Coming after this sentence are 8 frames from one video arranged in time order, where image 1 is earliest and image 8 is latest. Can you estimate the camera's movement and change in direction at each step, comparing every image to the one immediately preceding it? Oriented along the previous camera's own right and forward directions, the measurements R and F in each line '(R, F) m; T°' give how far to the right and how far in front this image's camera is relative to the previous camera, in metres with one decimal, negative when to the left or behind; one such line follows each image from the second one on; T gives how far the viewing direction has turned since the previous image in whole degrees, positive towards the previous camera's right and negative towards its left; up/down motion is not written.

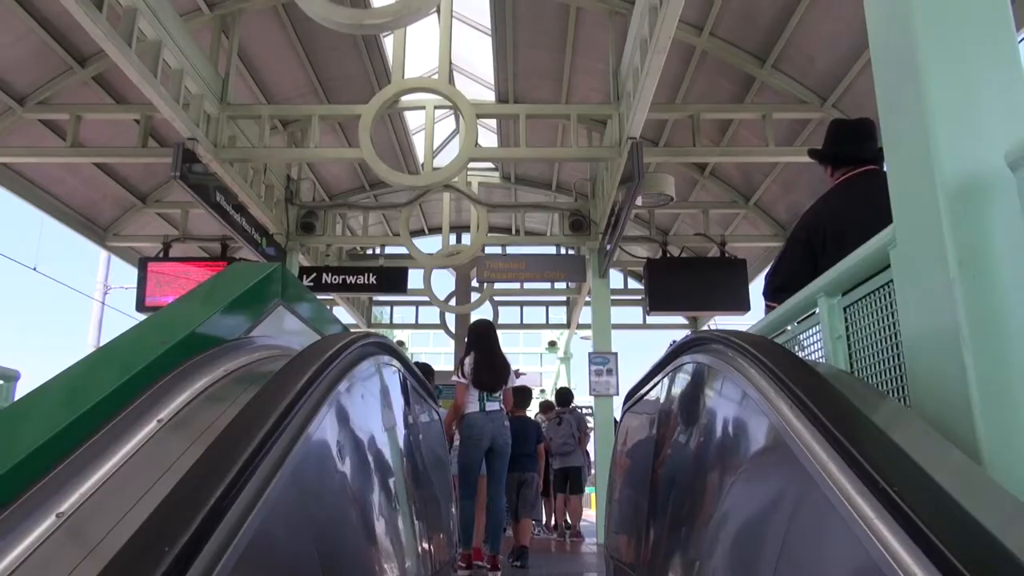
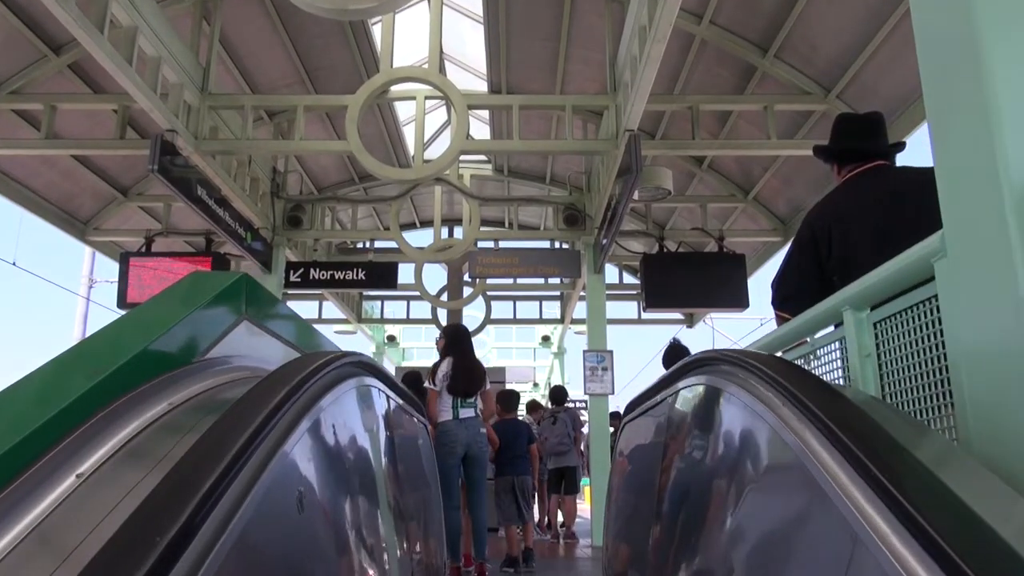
(0.0, +0.2) m; +1°
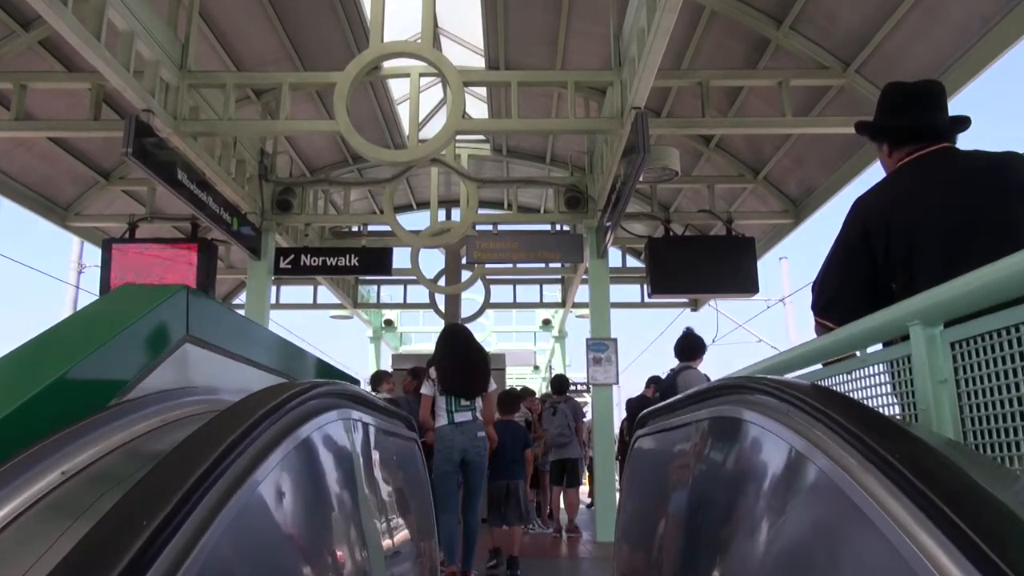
(0.0, +0.4) m; 0°
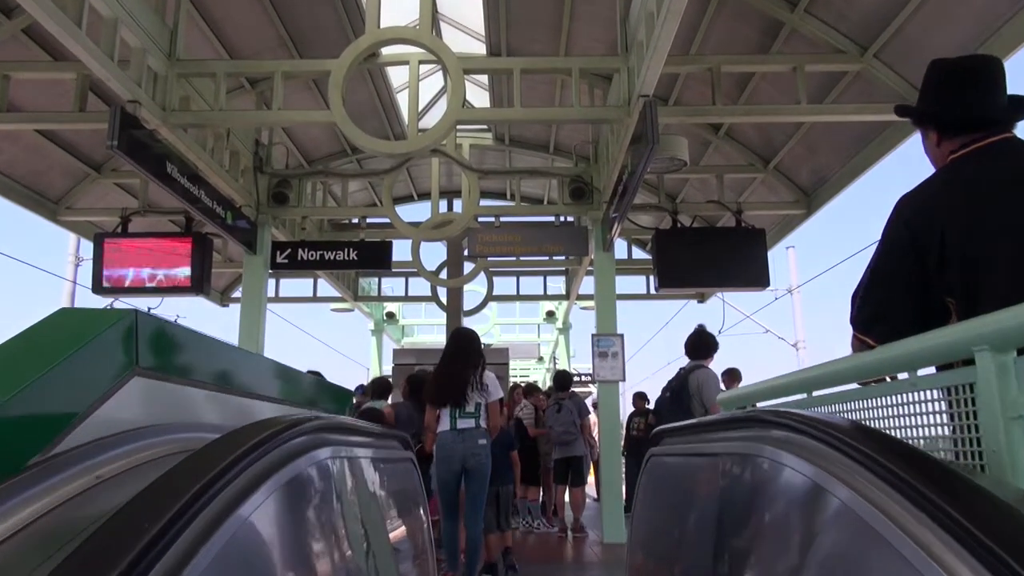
(0.0, +0.3) m; 0°
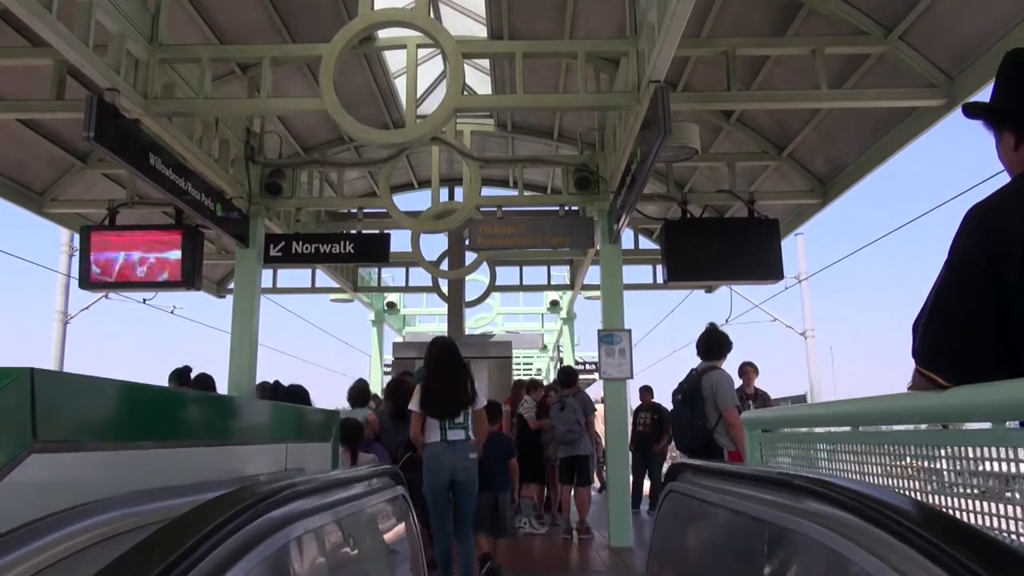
(0.0, +0.3) m; 0°
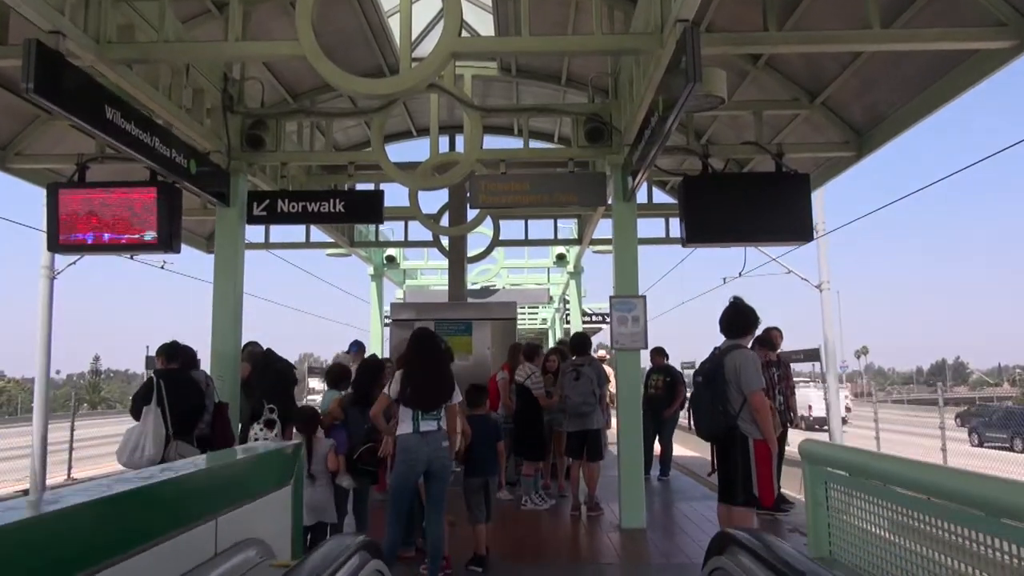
(0.0, +0.7) m; 0°
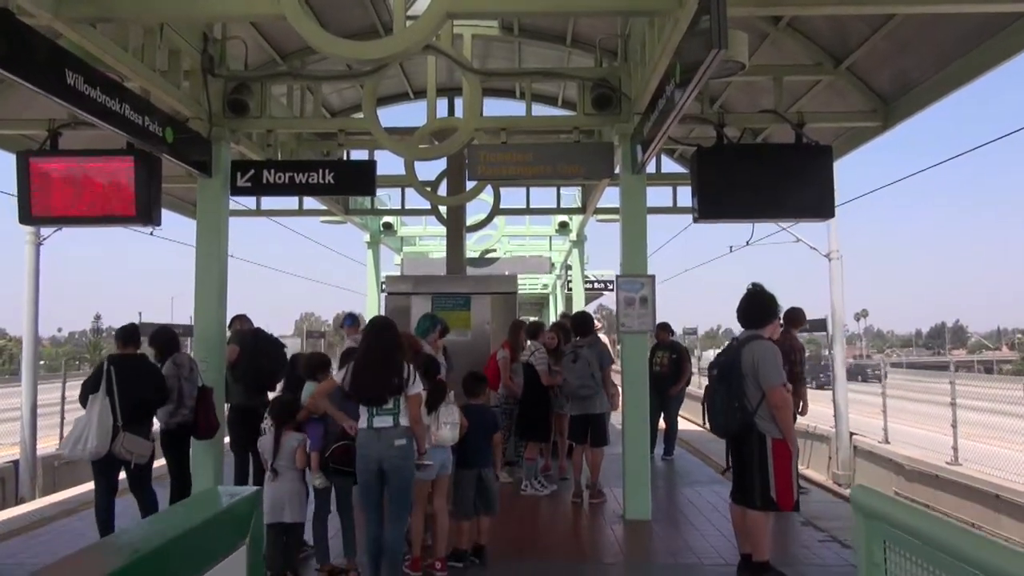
(0.0, +0.4) m; 0°
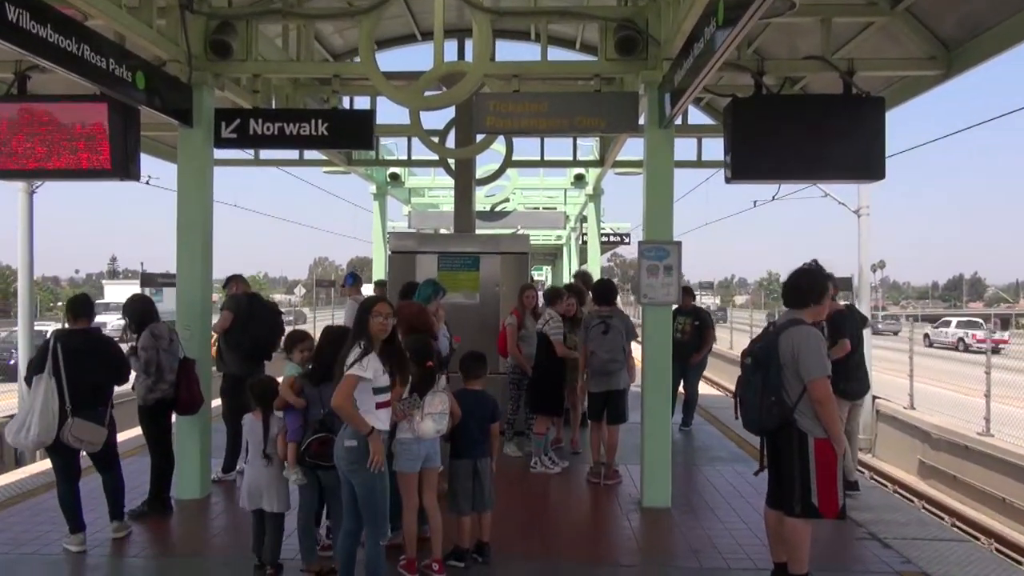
(0.0, +0.6) m; -1°
